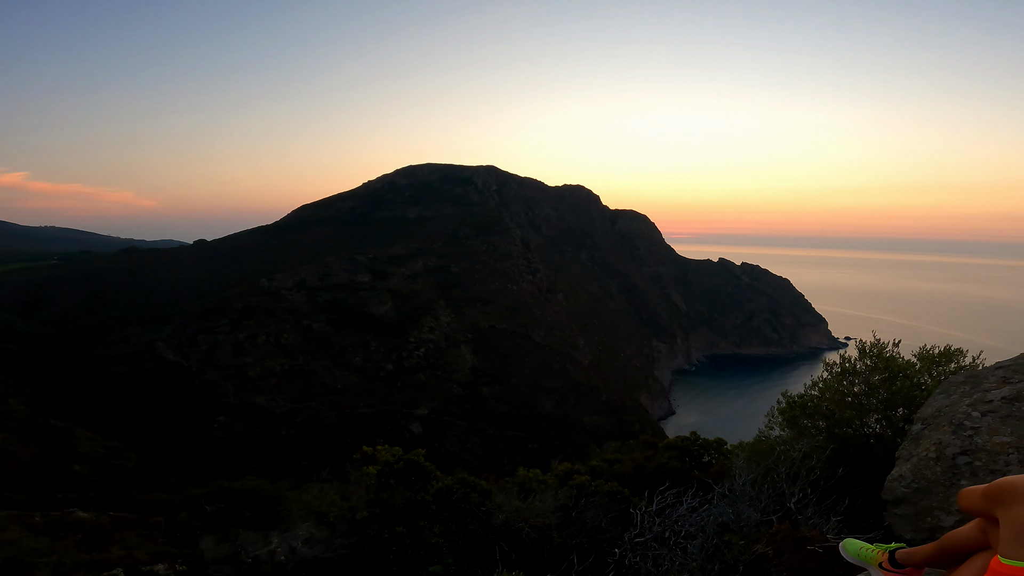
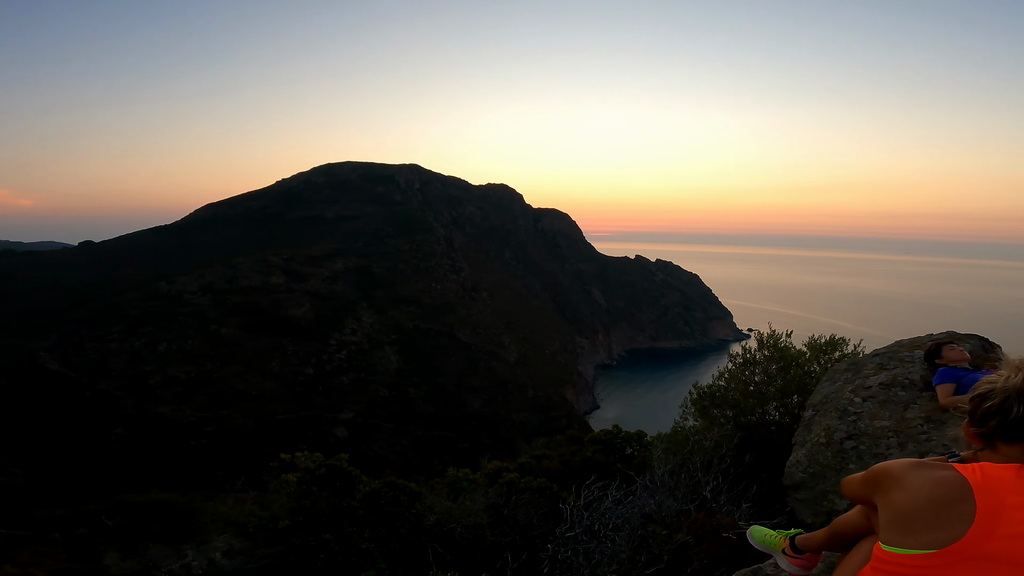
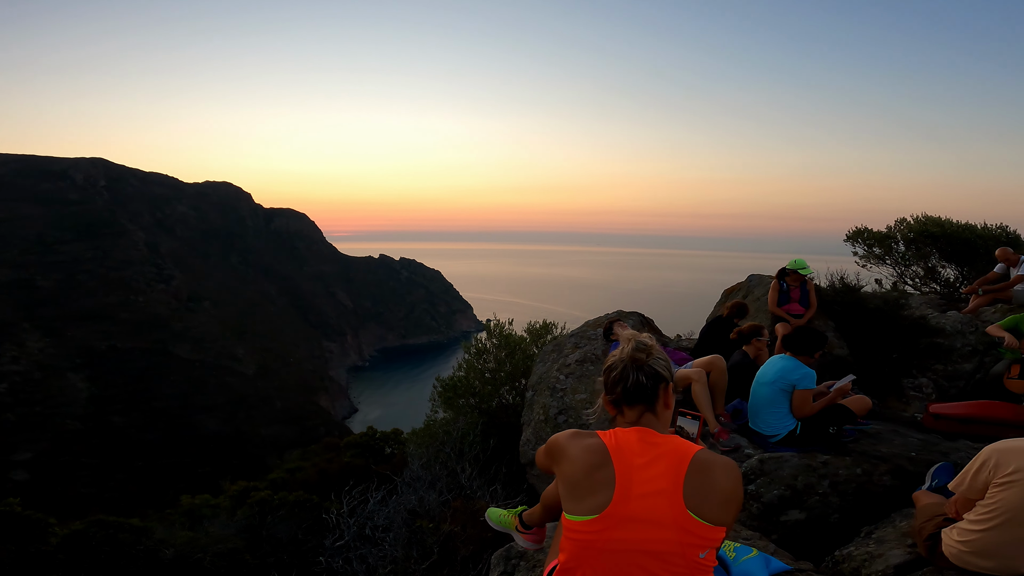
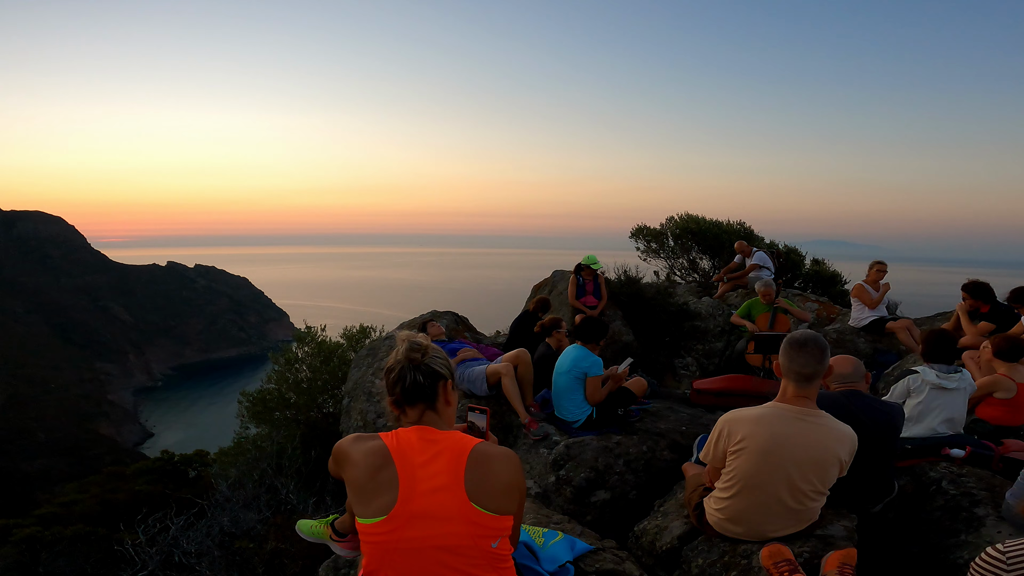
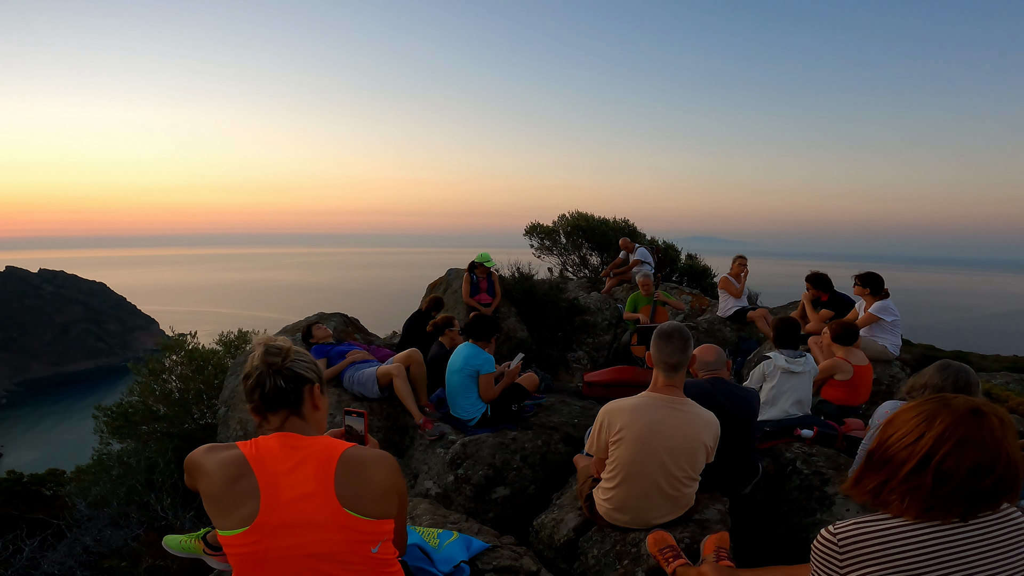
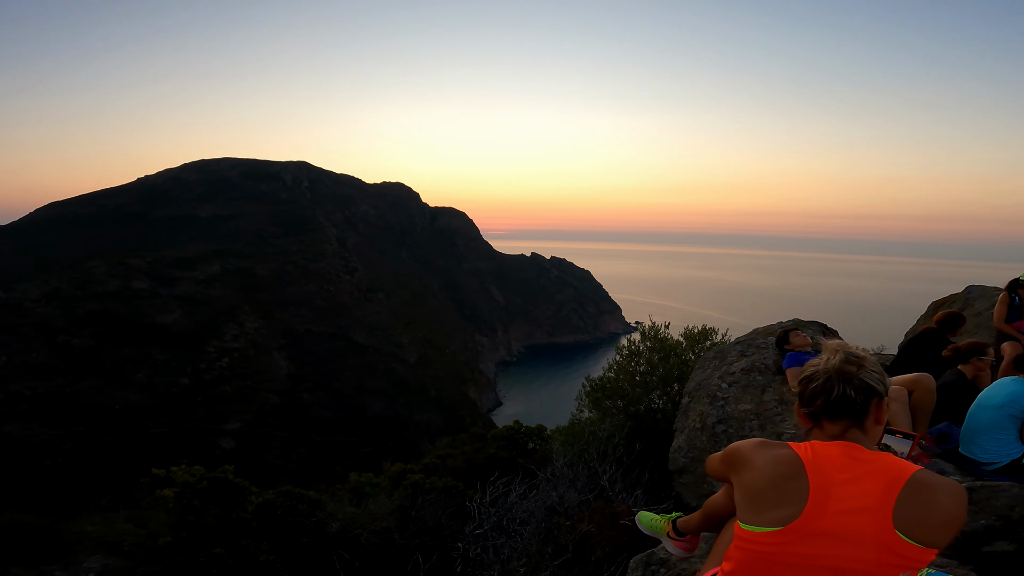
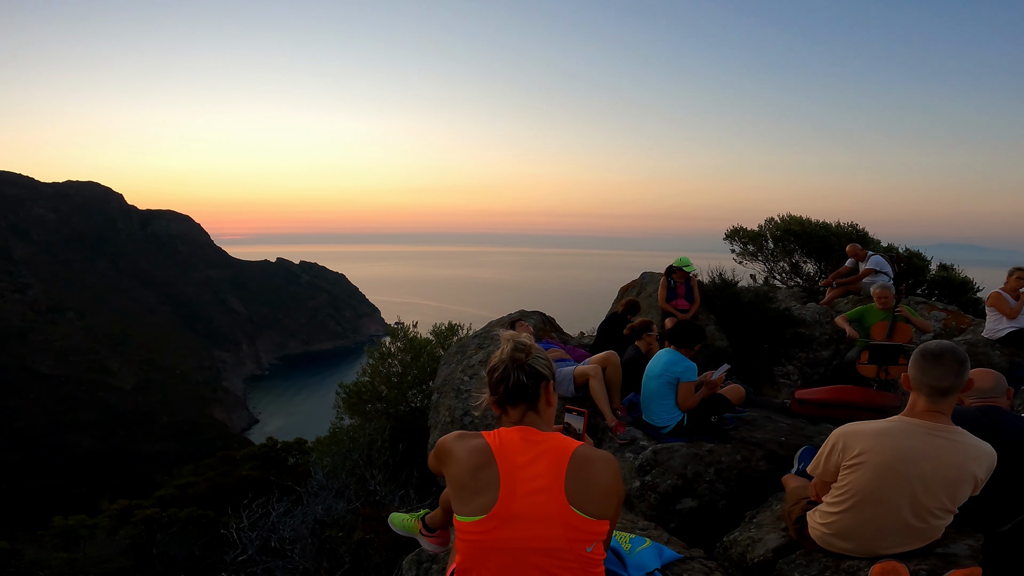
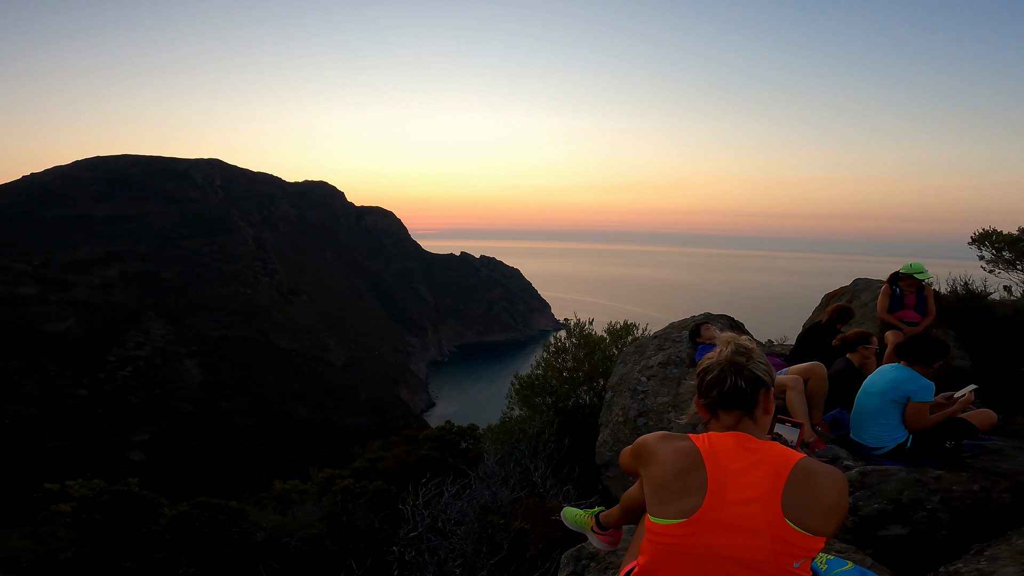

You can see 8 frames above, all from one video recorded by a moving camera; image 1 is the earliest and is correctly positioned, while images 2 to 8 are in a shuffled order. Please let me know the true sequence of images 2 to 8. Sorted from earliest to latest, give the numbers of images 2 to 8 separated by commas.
2, 6, 8, 3, 7, 4, 5
